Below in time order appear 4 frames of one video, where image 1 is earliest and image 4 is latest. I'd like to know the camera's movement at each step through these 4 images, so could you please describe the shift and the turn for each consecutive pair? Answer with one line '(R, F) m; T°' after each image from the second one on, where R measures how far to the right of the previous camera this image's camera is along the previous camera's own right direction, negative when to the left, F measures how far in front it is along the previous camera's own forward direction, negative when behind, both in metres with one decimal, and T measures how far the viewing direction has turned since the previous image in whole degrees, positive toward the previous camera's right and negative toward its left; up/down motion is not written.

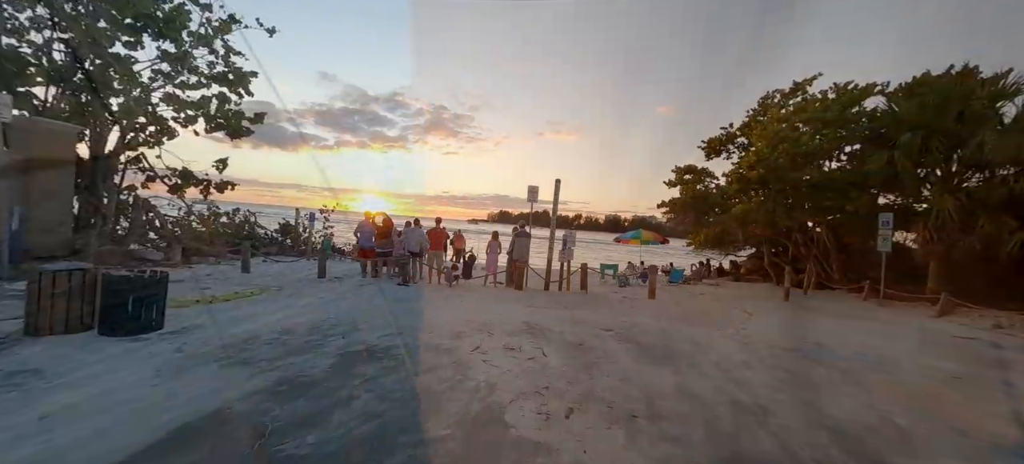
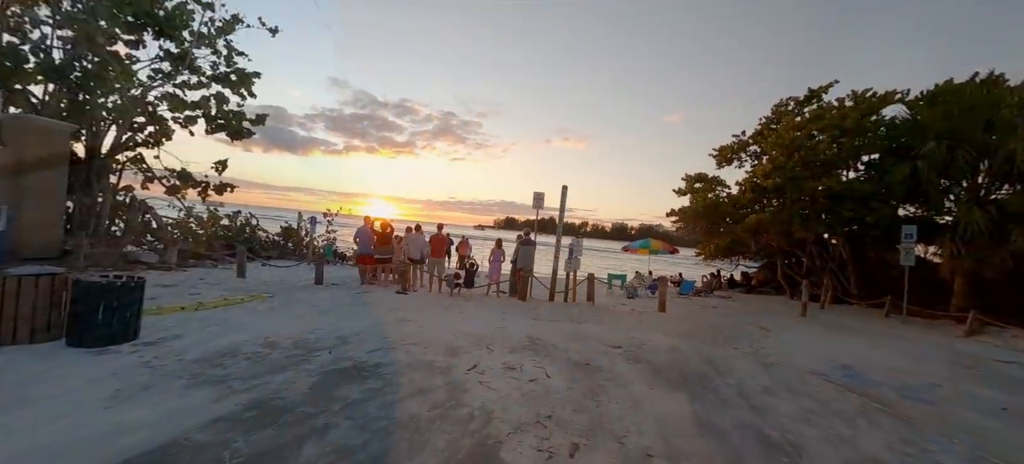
(+0.1, +0.5) m; -1°
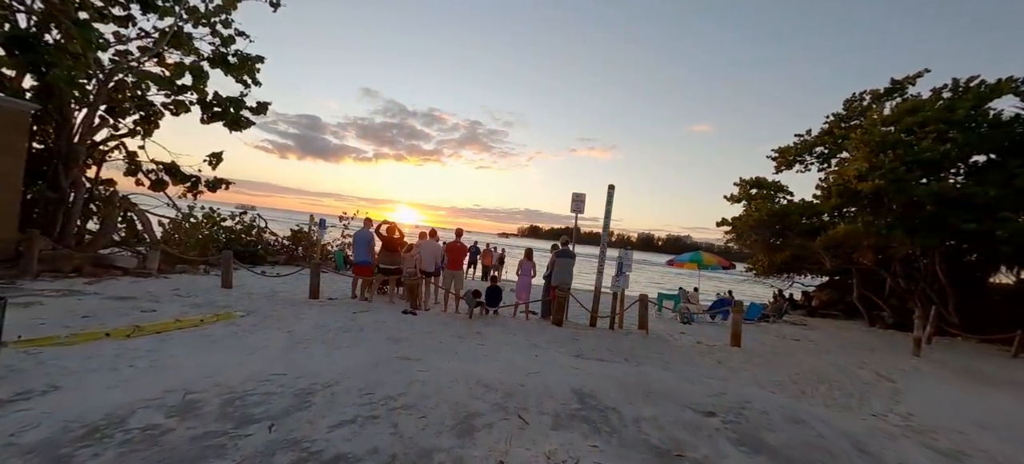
(-0.2, +2.2) m; -3°
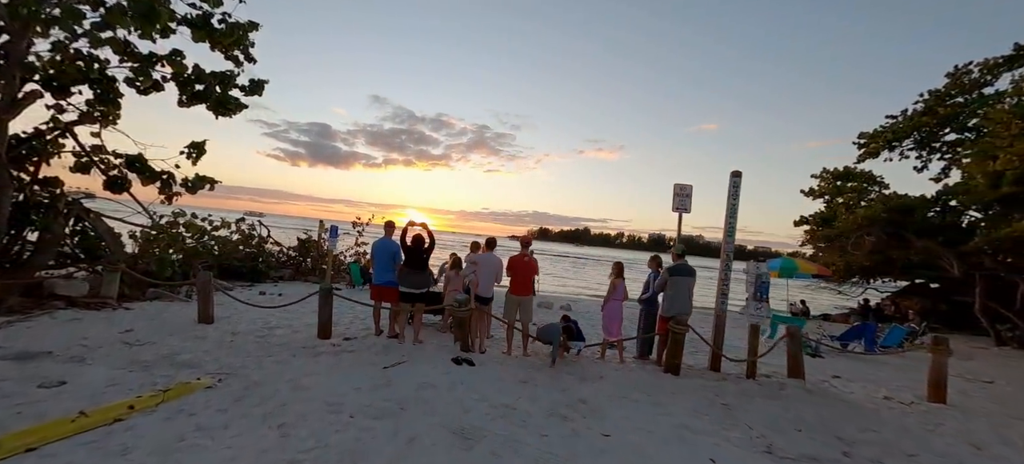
(-1.3, +2.8) m; -1°
